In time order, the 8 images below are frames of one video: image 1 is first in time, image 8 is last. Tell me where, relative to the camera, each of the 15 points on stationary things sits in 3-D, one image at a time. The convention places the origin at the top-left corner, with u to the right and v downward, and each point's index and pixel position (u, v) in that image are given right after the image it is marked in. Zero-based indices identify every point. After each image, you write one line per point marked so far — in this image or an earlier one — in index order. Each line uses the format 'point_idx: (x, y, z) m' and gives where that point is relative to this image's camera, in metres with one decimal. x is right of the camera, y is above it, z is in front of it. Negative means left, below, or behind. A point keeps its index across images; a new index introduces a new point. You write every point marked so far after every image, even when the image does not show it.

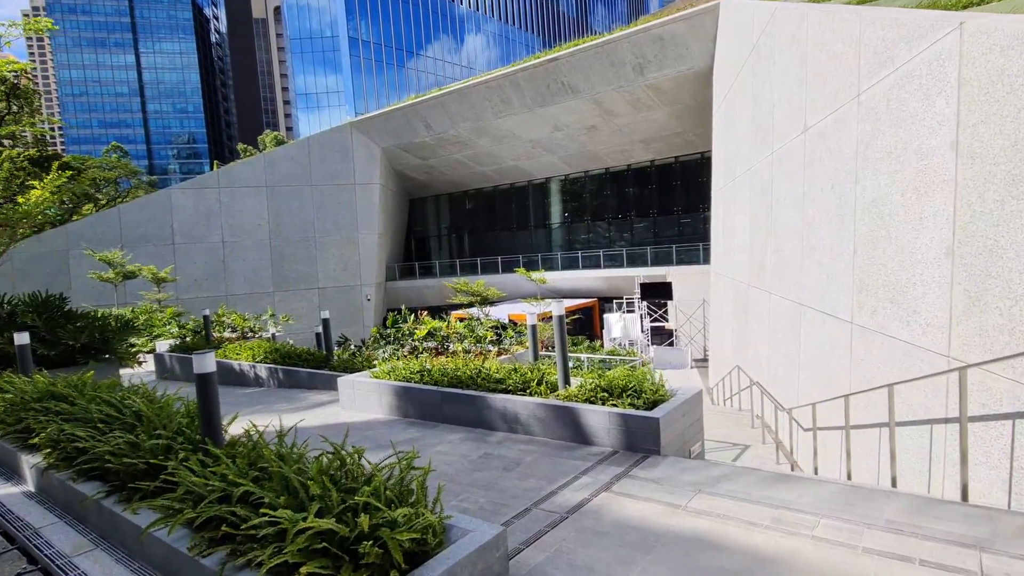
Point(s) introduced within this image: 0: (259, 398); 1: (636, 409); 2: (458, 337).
0: (-4.1, -1.7, +8.3) m
1: (+1.1, -1.0, +4.4) m
2: (-0.9, -0.8, +8.8) m
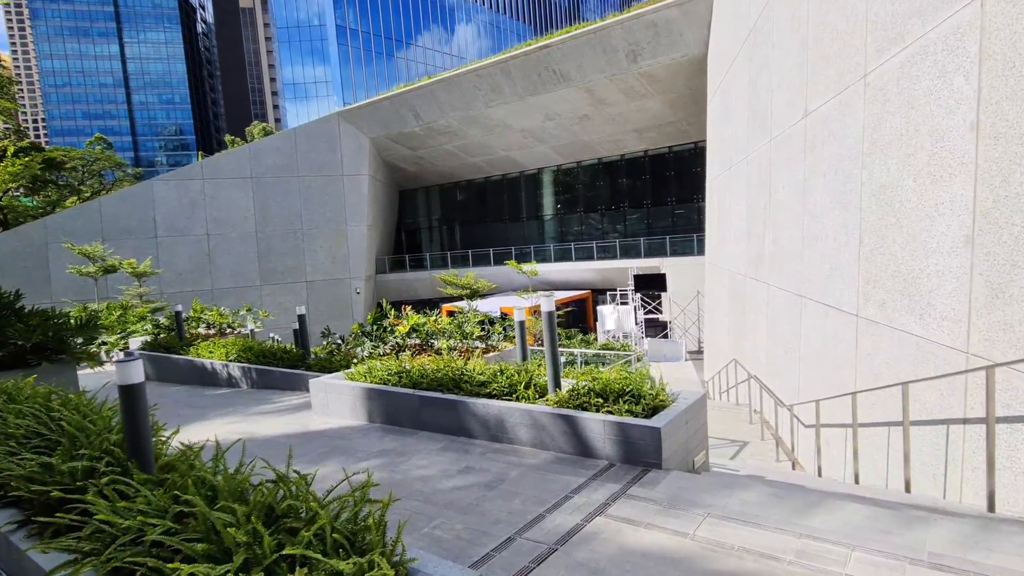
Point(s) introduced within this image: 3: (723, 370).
0: (-4.2, -1.6, +7.8) m
1: (+0.9, -1.0, +4.0) m
2: (-1.1, -0.7, +8.3) m
3: (+5.7, -2.2, +14.1) m
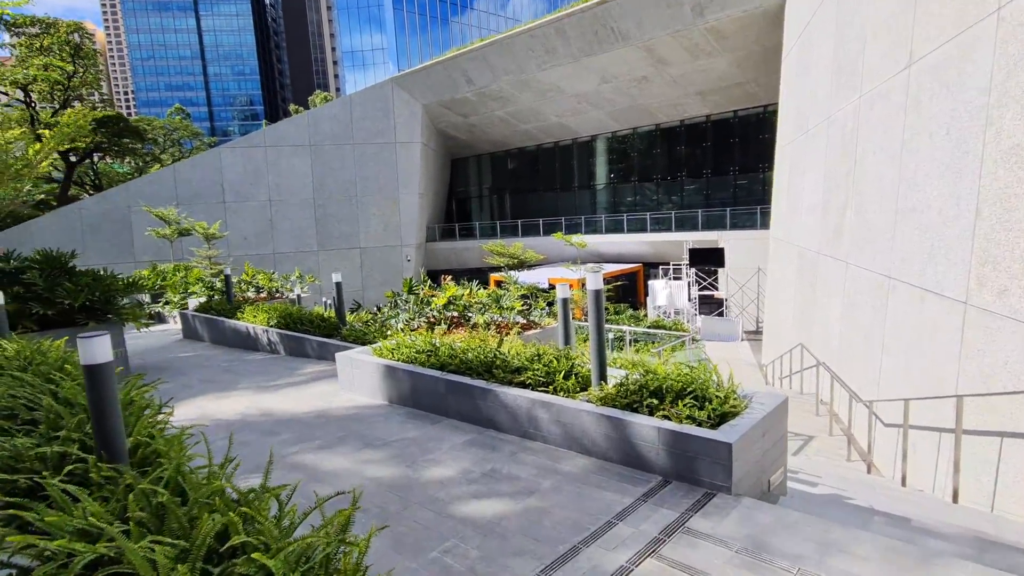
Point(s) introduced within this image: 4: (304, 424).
0: (-3.6, -1.1, +7.5) m
1: (+1.1, -0.9, +3.2) m
2: (-0.5, -0.3, +7.7) m
3: (+6.8, -1.7, +12.9) m
4: (-2.0, -1.3, +4.9) m
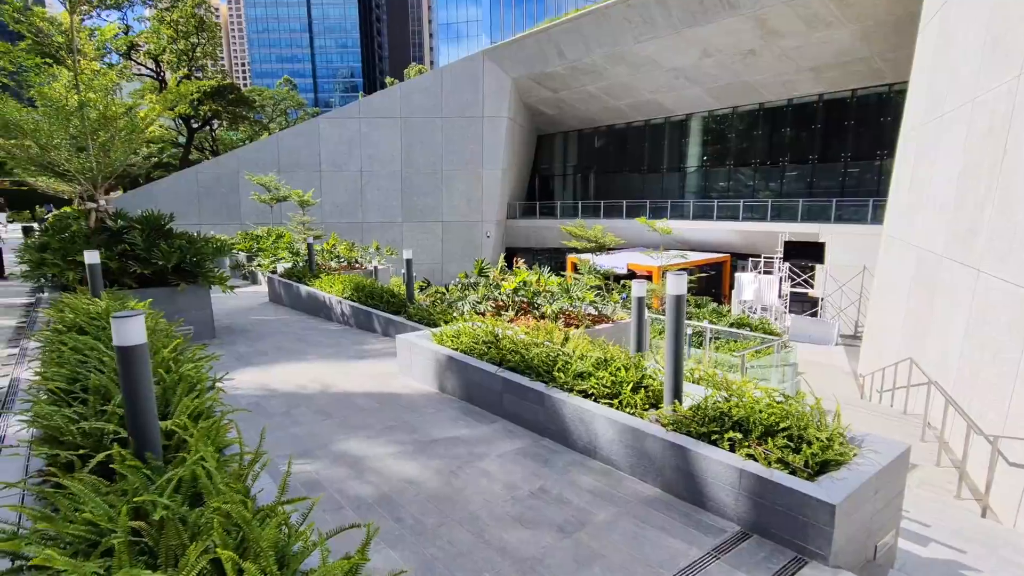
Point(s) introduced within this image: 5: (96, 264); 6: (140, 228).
0: (-2.7, -0.7, +7.7) m
1: (+1.4, -0.9, +2.7) m
2: (+0.5, -0.1, +7.3) m
3: (+8.4, -1.8, +11.5) m
4: (-1.4, -1.1, +4.8) m
5: (-4.3, +0.2, +5.4) m
6: (-5.2, +0.8, +7.3) m
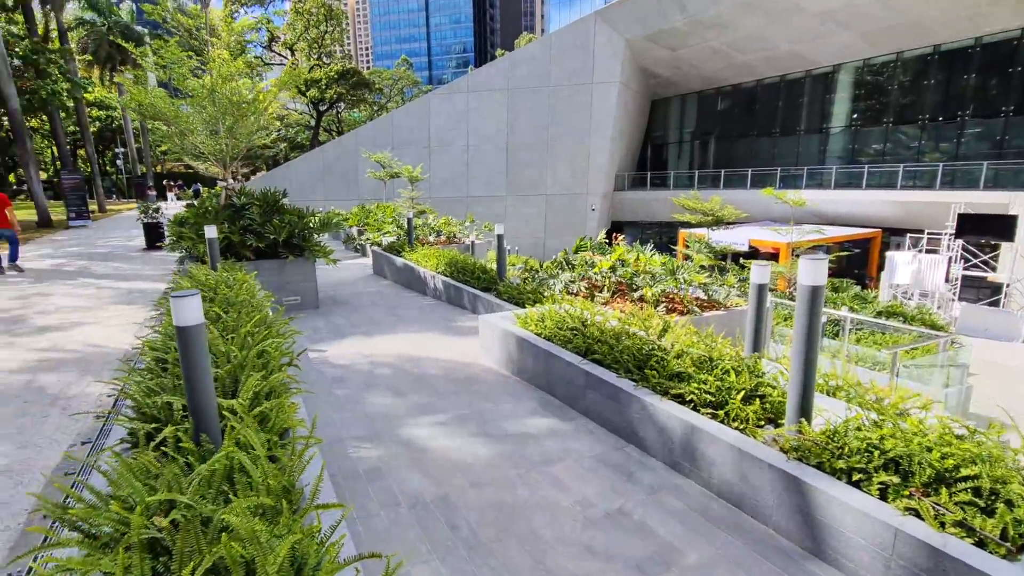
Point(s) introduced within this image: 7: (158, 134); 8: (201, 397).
0: (-1.3, -0.3, +7.6) m
1: (+1.7, -0.9, +1.9) m
2: (+1.8, +0.2, +6.6) m
3: (+10.3, -1.6, +9.1) m
4: (-0.7, -0.9, +4.6) m
5: (-3.3, +0.5, +5.7) m
6: (-3.8, +1.2, +7.7) m
7: (-9.5, +4.1, +13.8) m
8: (-1.5, -0.5, +2.5) m
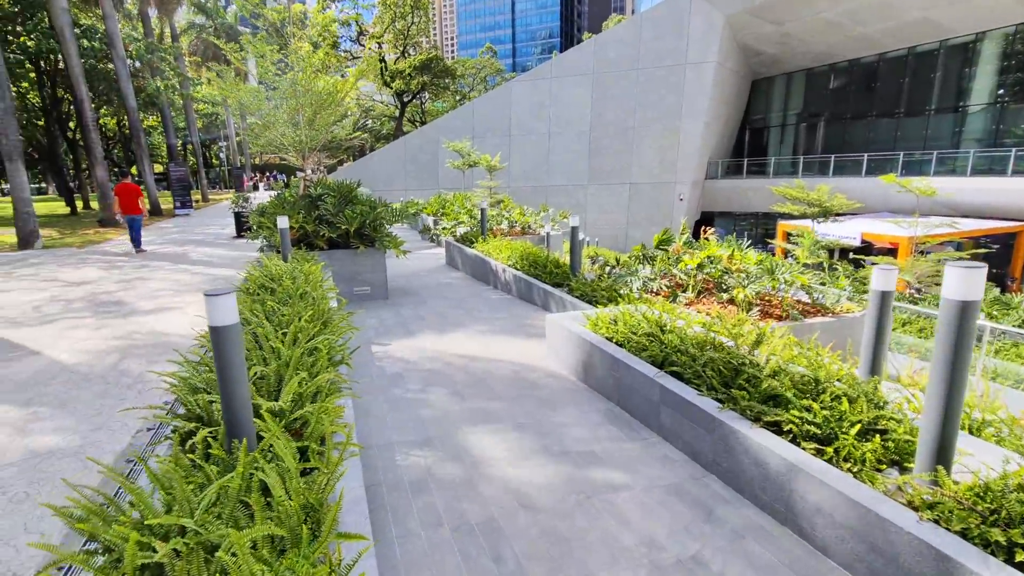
0: (-0.3, -0.2, +7.3) m
1: (+1.8, -1.0, +1.3) m
2: (+2.6, +0.2, +5.9) m
3: (+11.4, -1.8, +7.1) m
4: (-0.1, -0.9, +4.3) m
5: (-2.5, +0.7, +5.8) m
6: (-2.7, +1.4, +7.7) m
7: (-7.3, +4.5, +14.6) m
8: (-1.2, -0.5, +2.3) m
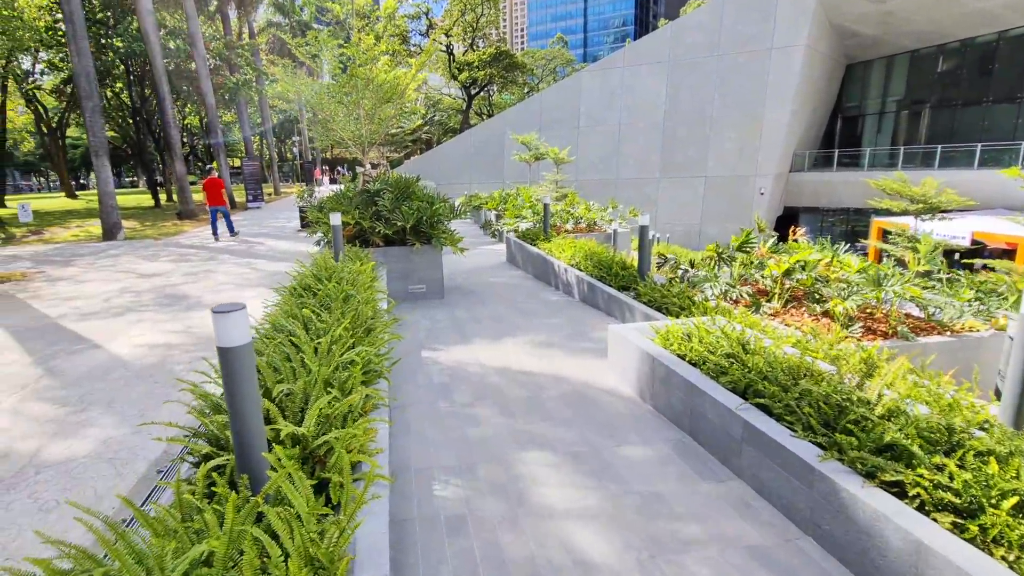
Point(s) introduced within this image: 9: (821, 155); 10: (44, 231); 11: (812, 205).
0: (+0.5, -0.2, +6.9) m
1: (+1.8, -1.1, +0.6) m
2: (+3.2, 0.0, +5.1) m
3: (+12.1, -2.1, +5.2) m
4: (+0.3, -0.9, +3.9) m
5: (-1.9, +0.7, +5.6) m
6: (-1.8, +1.4, +7.6) m
7: (-5.4, +4.8, +15.0) m
8: (-1.1, -0.5, +2.0) m
9: (+11.5, +4.9, +19.3) m
10: (-13.1, +1.5, +14.4) m
11: (+11.5, +3.2, +19.8) m
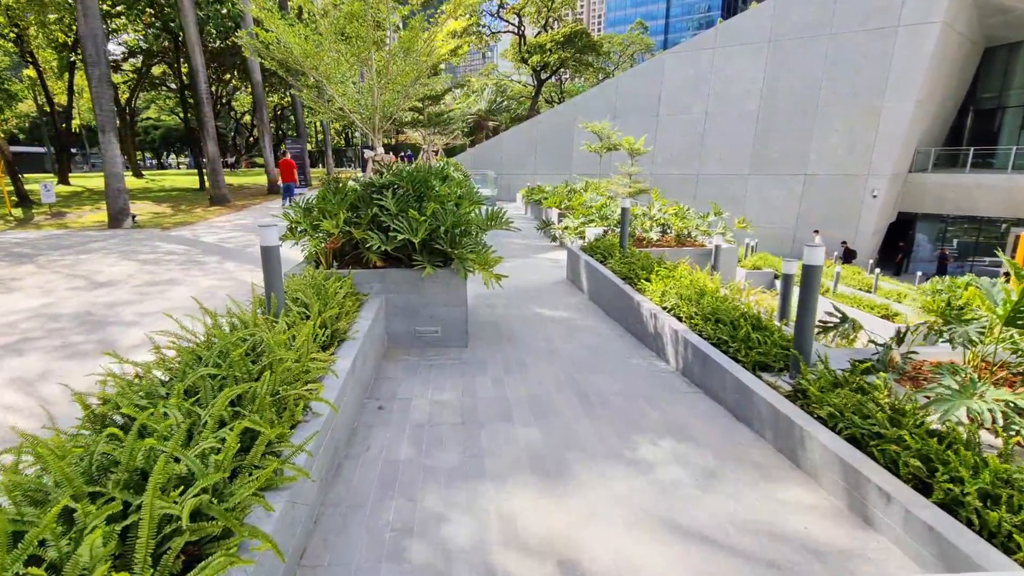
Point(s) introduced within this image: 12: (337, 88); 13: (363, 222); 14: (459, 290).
0: (+1.0, -0.7, +4.3) m
1: (+1.5, -1.8, -2.0) m
2: (+3.5, -0.6, +2.2) m
3: (+12.1, -3.3, +1.3) m
4: (+0.4, -1.5, +1.4) m
5: (-1.5, +0.3, +3.3) m
6: (-1.1, +1.1, +5.2) m
7: (-3.7, +4.7, +12.9) m
8: (-1.2, -1.0, -0.3) m
9: (+13.6, +4.0, +15.3) m
10: (-11.5, +1.8, +13.4) m
11: (+13.6, +2.2, +15.8) m
12: (-3.1, +4.3, +11.9) m
13: (-1.4, +0.6, +5.0) m
14: (-0.4, 0.0, +4.7) m
